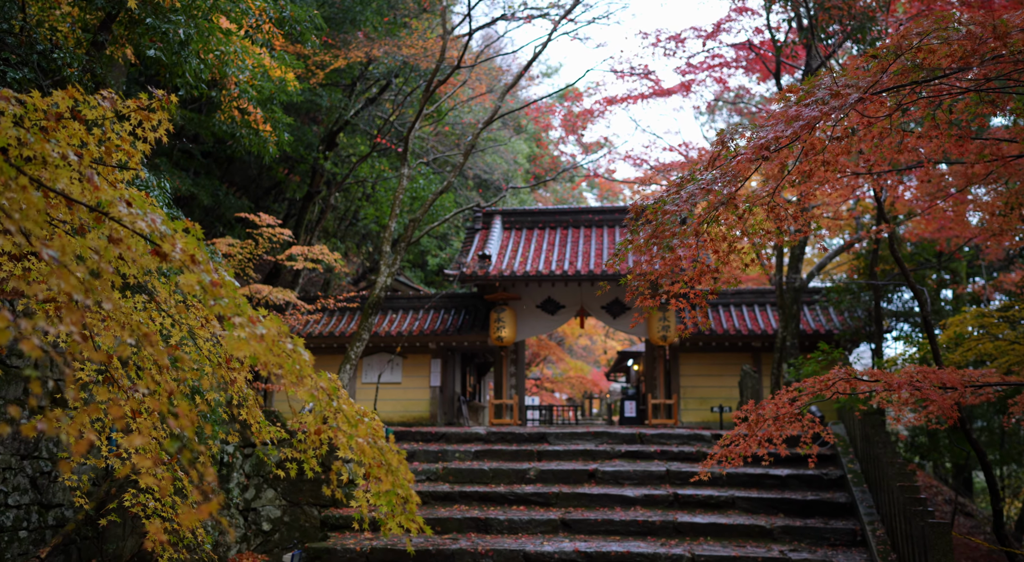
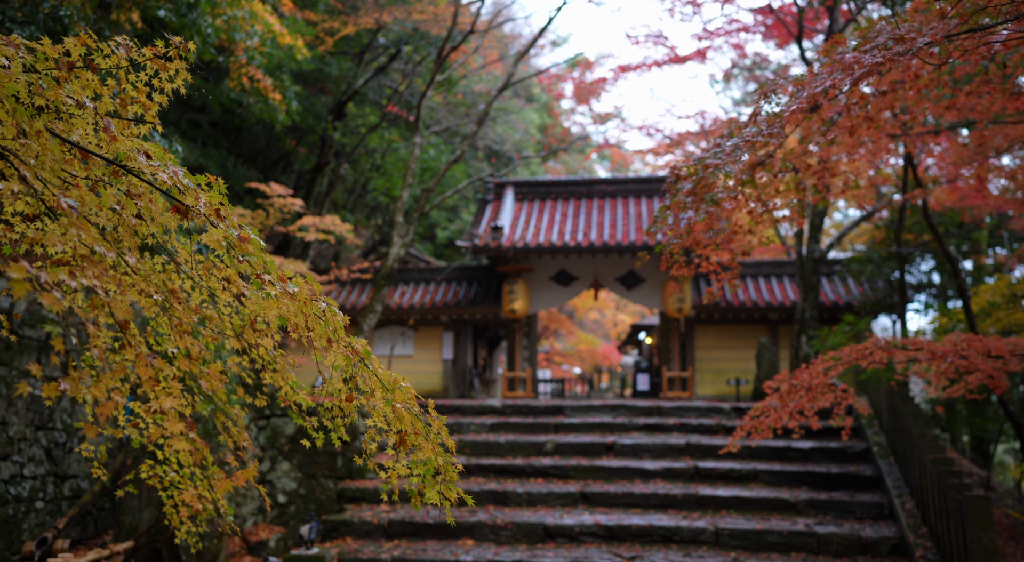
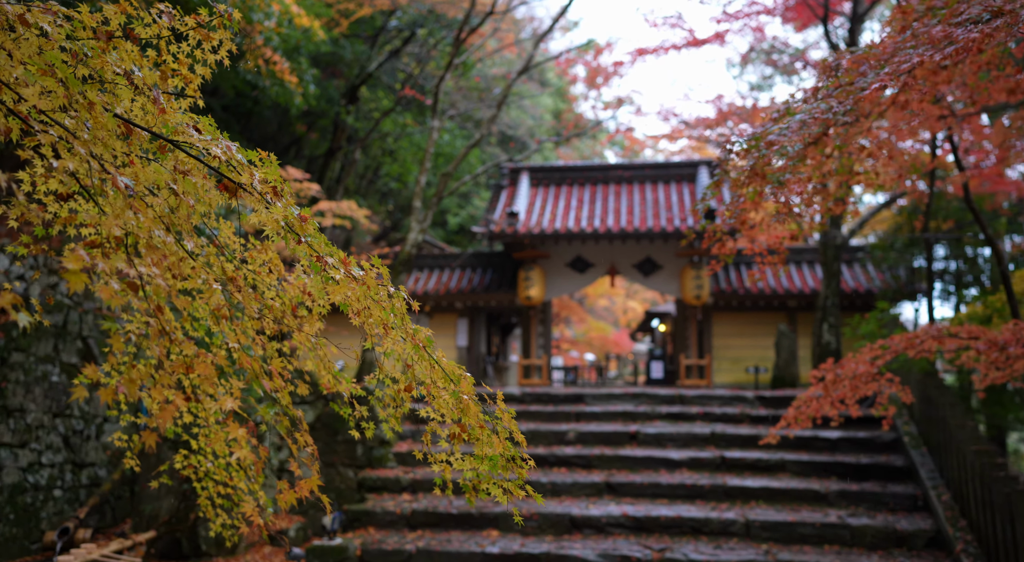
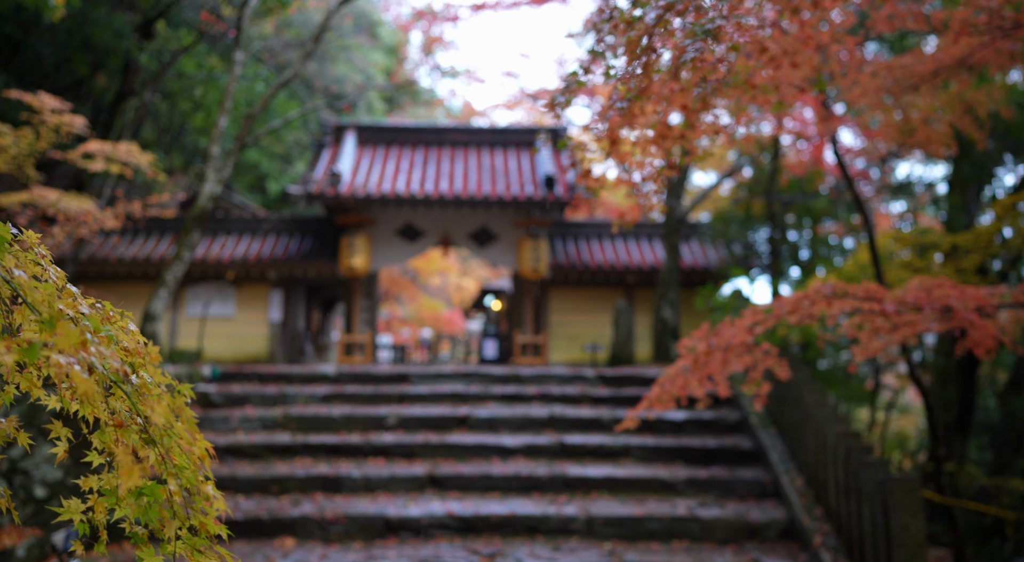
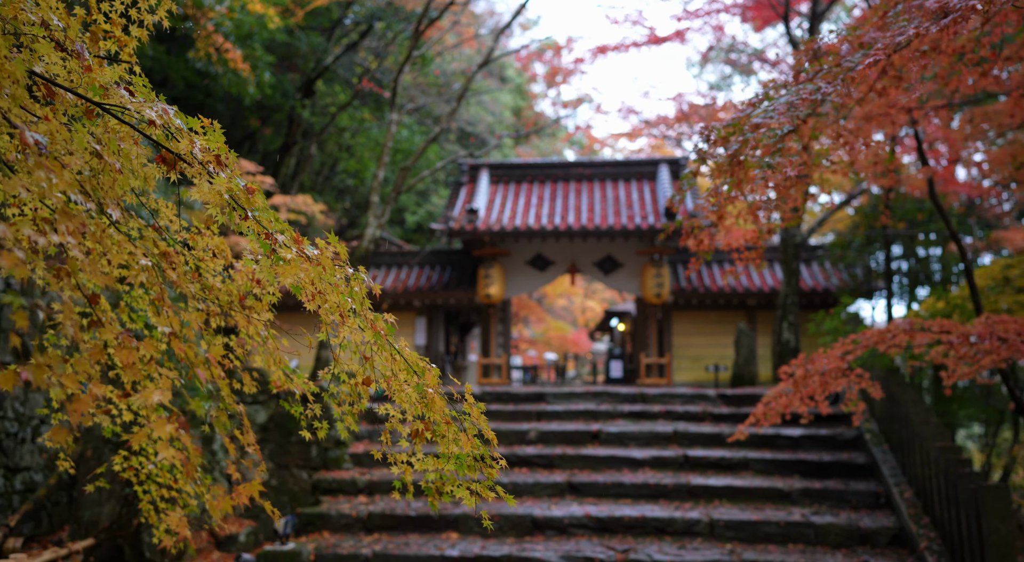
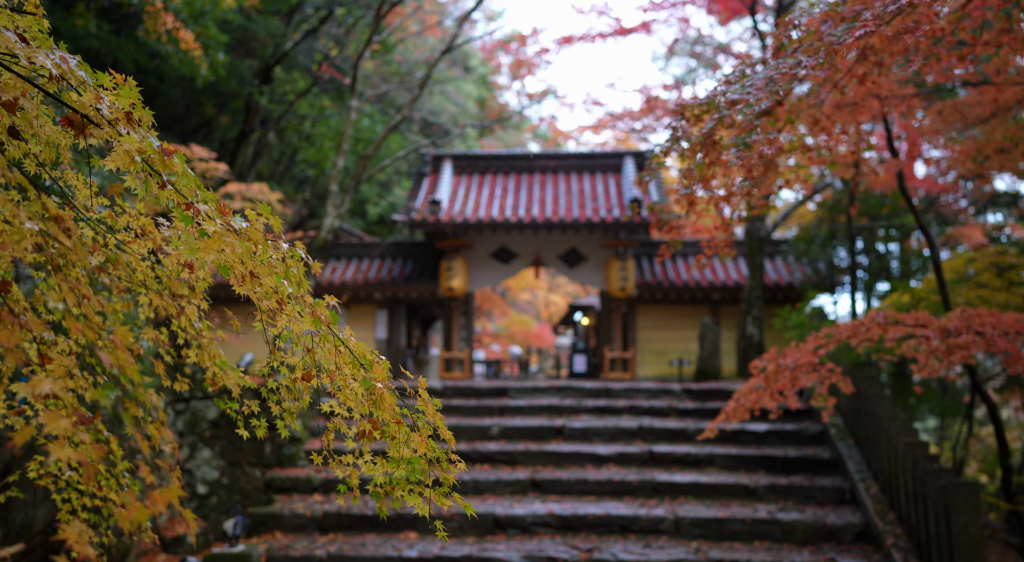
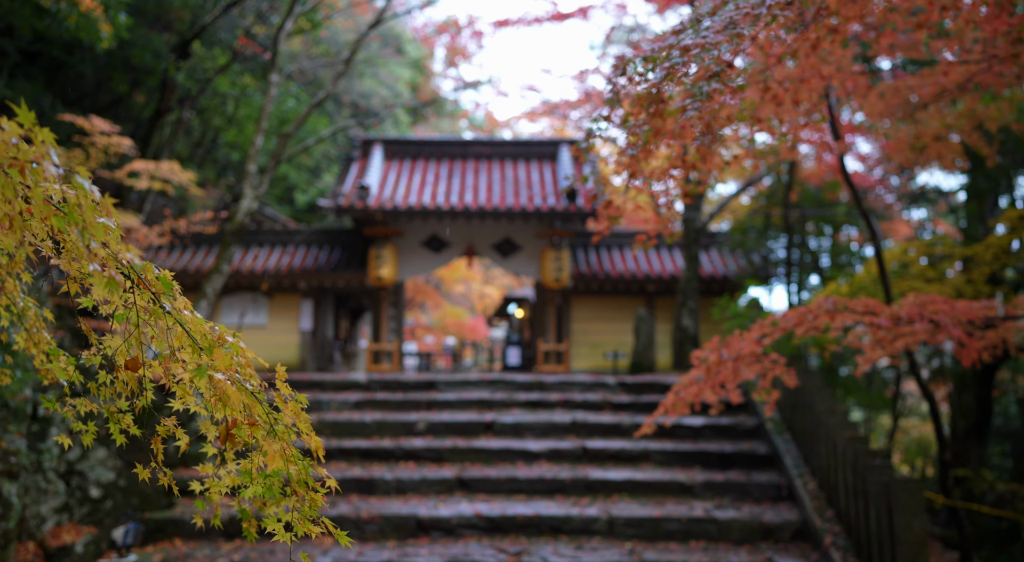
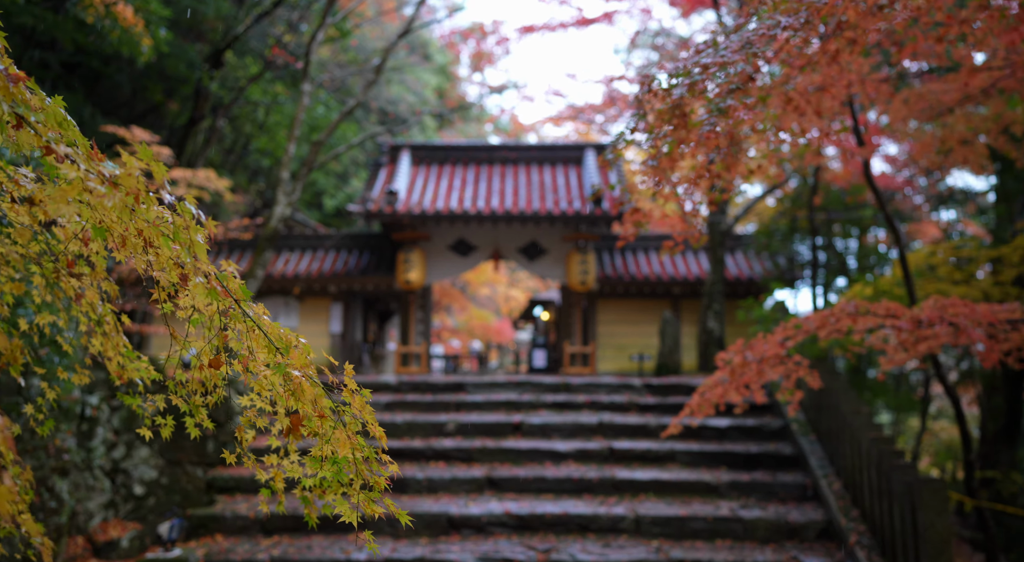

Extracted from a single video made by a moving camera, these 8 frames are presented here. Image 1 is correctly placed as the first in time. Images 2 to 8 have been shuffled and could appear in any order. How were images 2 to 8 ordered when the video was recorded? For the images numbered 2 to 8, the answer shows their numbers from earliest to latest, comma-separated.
2, 3, 5, 6, 8, 7, 4
